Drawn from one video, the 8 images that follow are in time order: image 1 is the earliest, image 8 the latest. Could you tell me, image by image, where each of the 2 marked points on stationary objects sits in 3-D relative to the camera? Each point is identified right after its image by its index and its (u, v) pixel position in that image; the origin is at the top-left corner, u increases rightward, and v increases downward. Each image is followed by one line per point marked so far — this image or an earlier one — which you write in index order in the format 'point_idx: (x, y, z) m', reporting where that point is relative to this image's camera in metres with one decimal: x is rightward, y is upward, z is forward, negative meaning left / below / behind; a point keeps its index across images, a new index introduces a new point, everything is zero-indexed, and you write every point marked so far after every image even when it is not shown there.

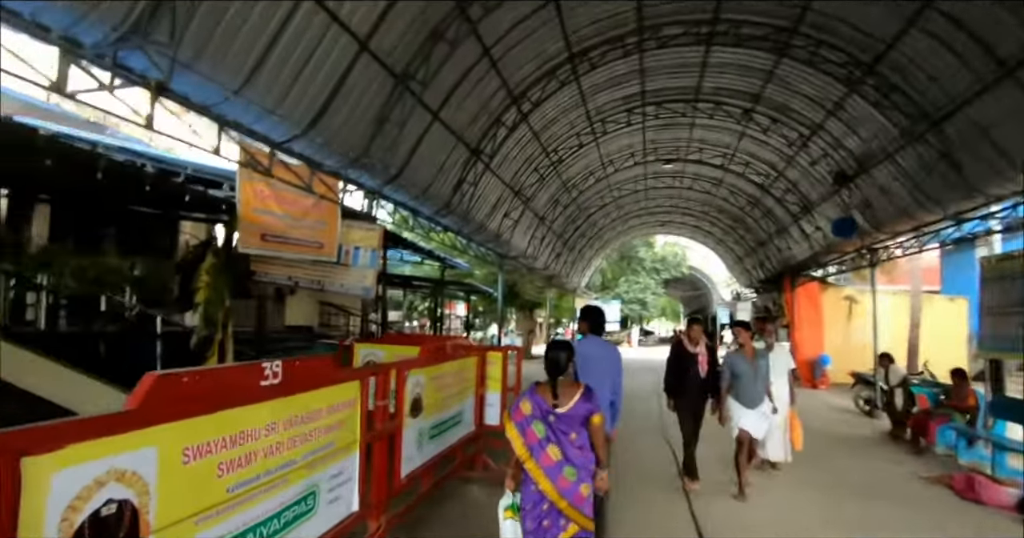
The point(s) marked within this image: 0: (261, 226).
0: (-3.0, +0.5, +6.4) m
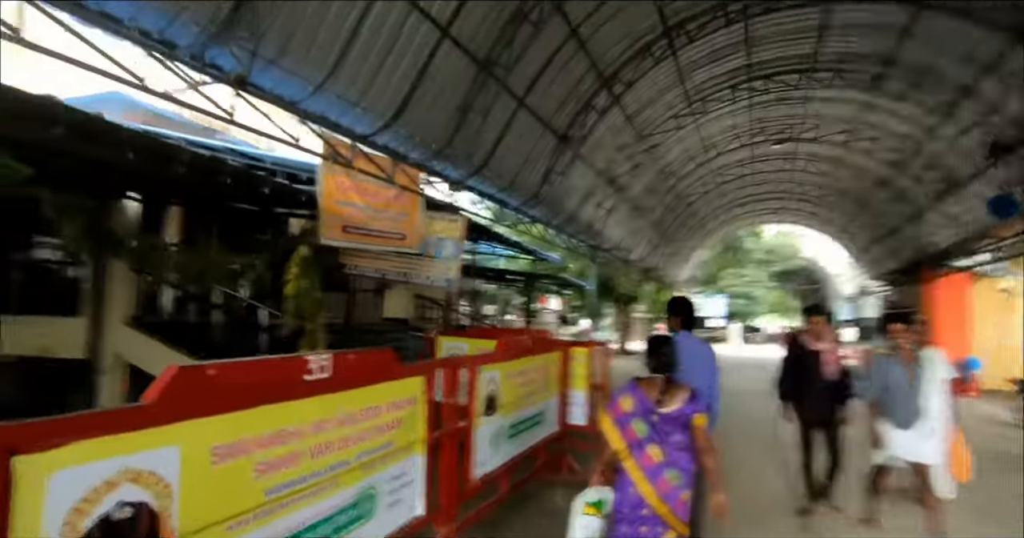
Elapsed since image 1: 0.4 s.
0: (-2.0, +0.6, +6.5) m
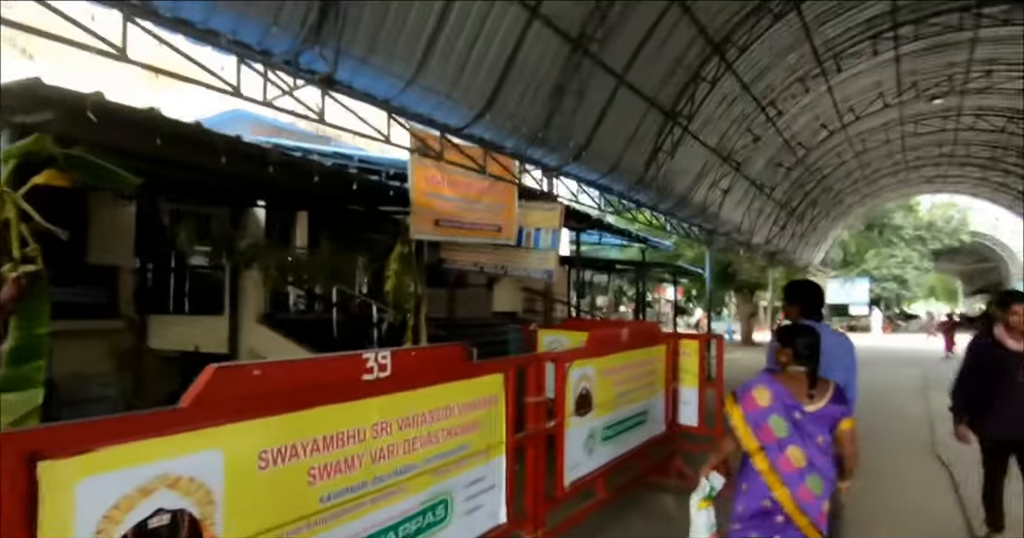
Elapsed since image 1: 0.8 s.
0: (-0.9, +0.7, +6.4) m
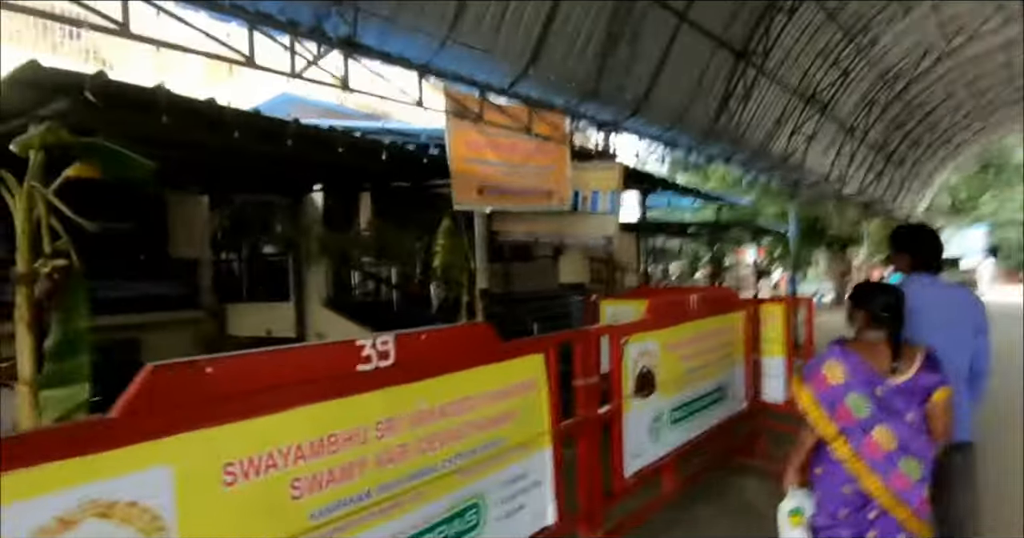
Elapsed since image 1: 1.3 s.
0: (-0.4, +1.0, +6.0) m
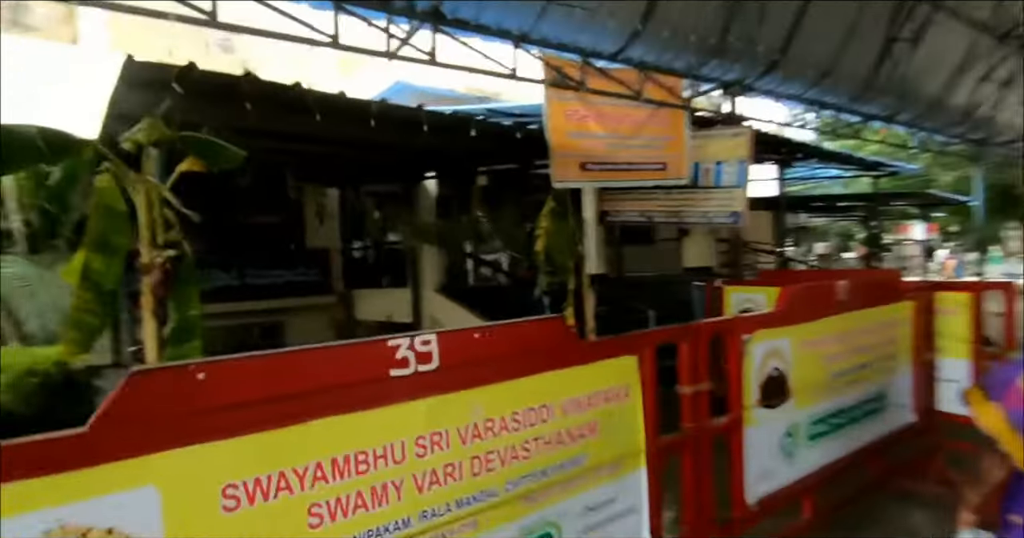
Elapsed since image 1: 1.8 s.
0: (+0.7, +1.2, +5.5) m
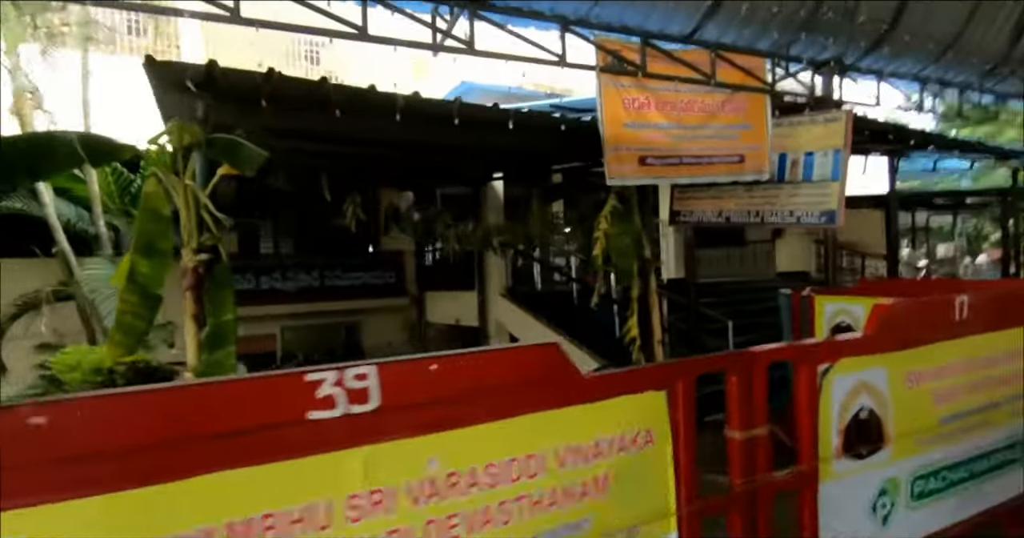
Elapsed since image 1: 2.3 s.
0: (+1.1, +1.1, +4.9) m
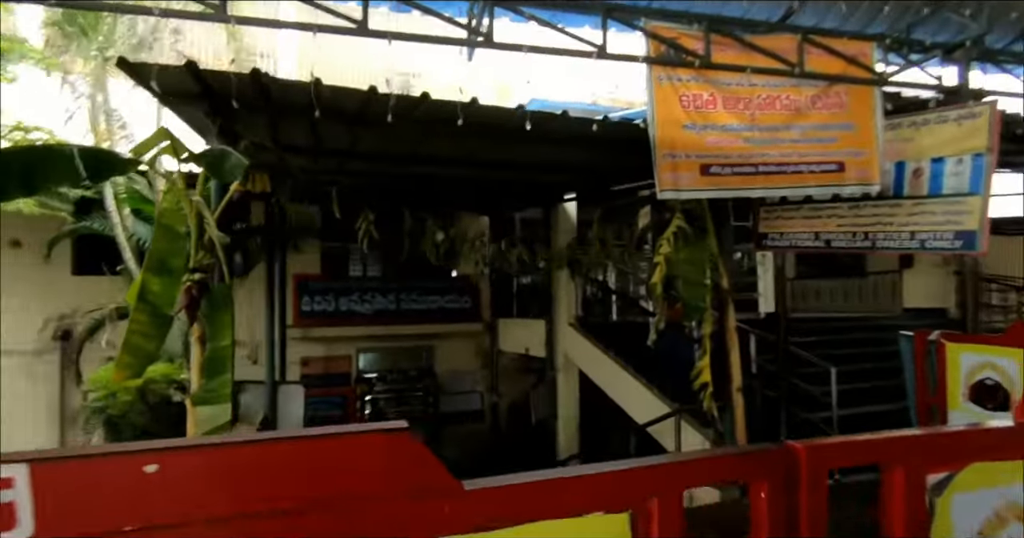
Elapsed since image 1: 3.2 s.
0: (+1.4, +0.9, +4.0) m
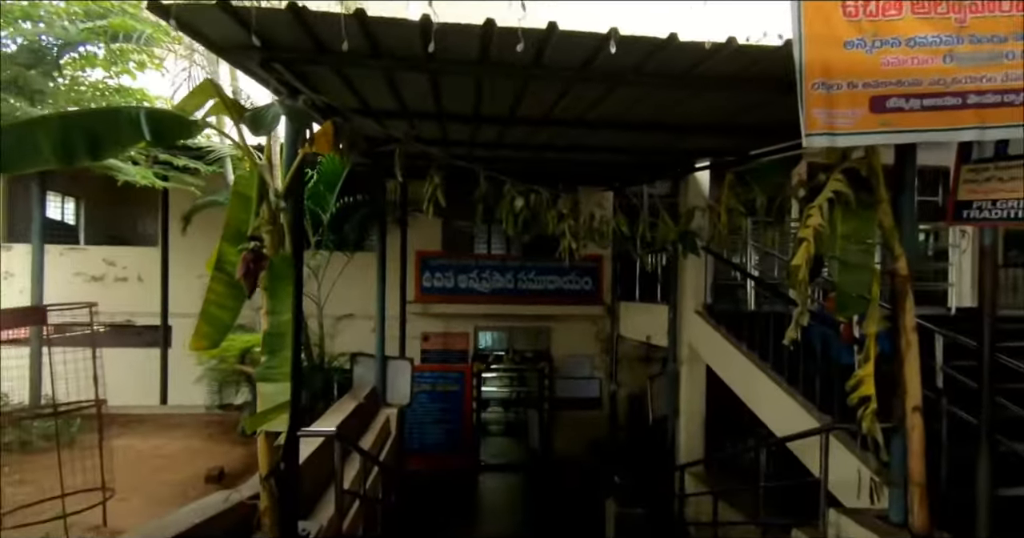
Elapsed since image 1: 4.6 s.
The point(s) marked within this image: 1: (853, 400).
0: (+1.9, +1.0, +2.9) m
1: (+2.5, -1.0, +4.0) m
